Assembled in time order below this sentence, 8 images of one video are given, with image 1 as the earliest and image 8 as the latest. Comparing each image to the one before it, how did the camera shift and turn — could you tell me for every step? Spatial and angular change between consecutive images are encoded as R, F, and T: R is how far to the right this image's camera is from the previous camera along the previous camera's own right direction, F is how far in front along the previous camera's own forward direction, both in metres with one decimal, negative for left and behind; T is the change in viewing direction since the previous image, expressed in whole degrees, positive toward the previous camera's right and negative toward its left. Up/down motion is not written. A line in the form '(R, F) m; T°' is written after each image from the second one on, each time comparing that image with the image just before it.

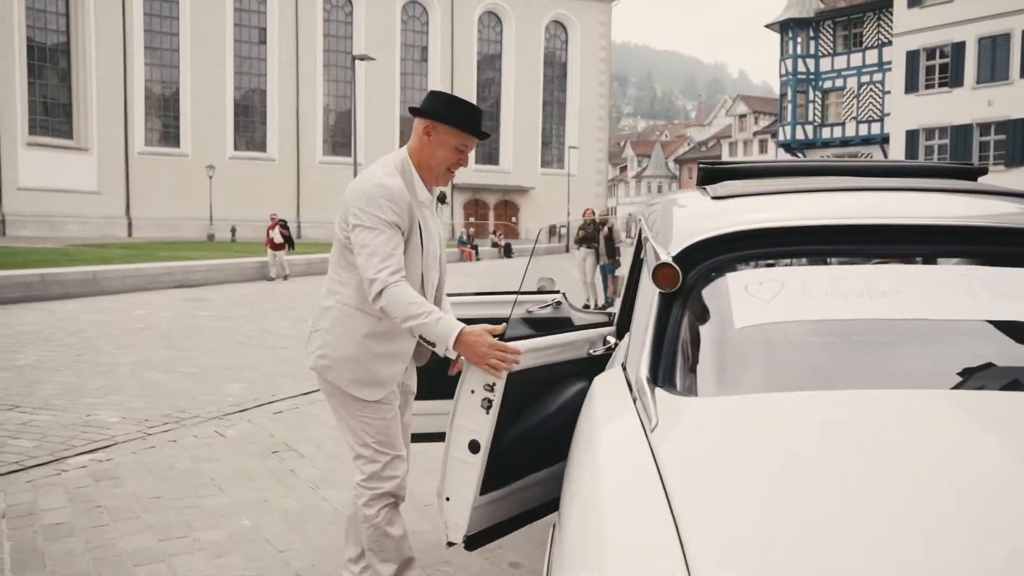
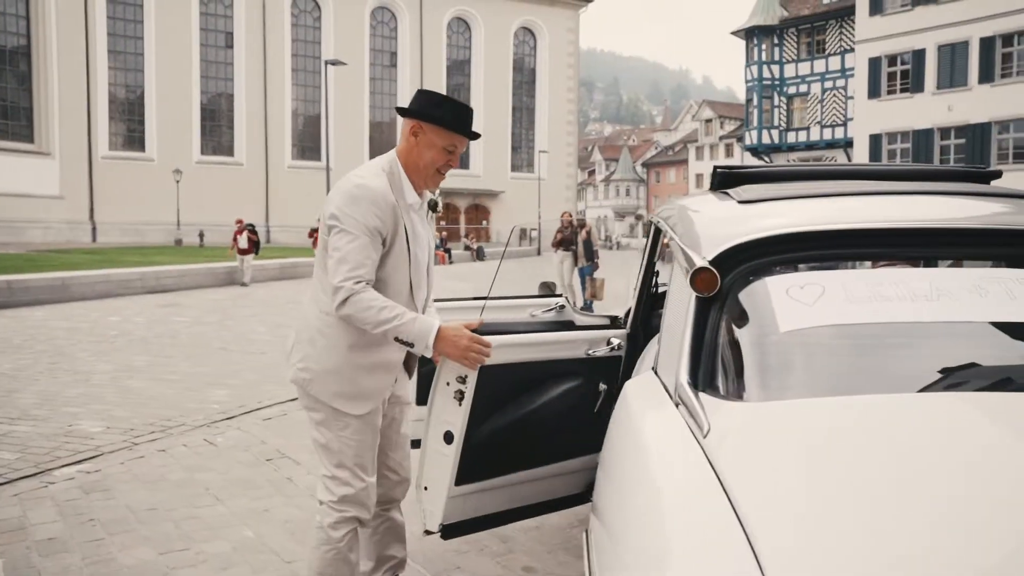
(-0.2, 0.0) m; +2°
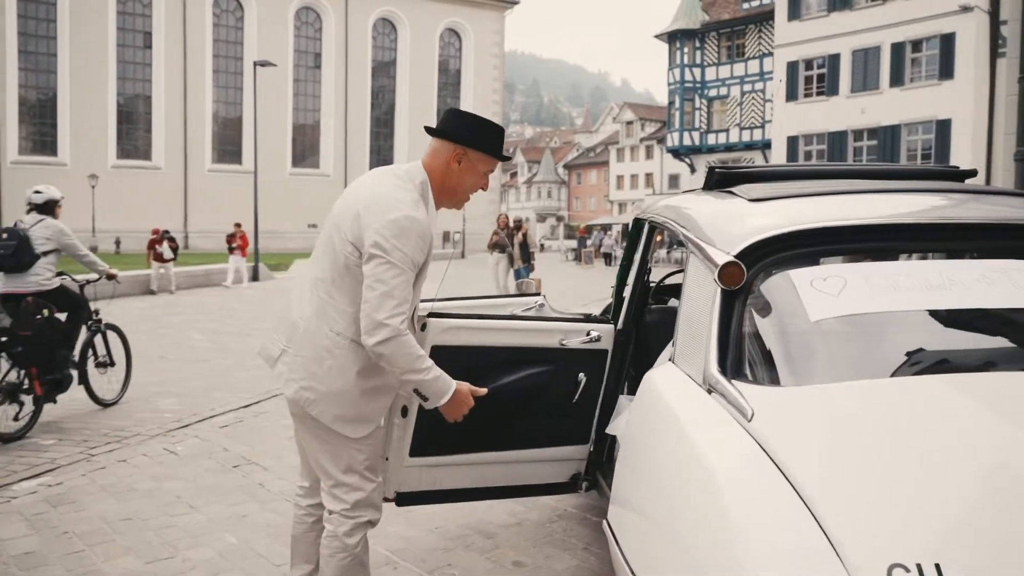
(-0.3, -0.1) m; +5°
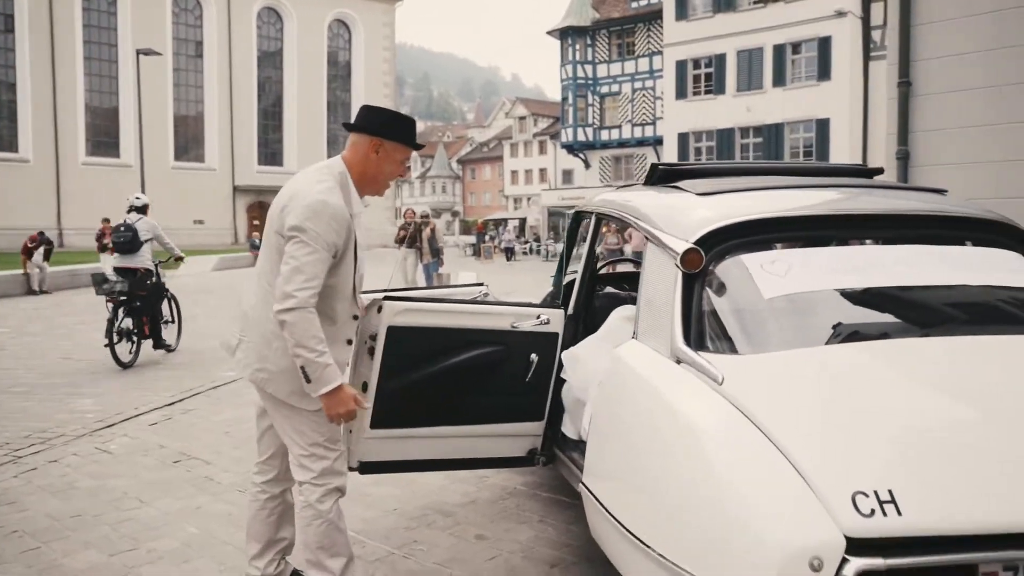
(-0.3, -0.2) m; +7°
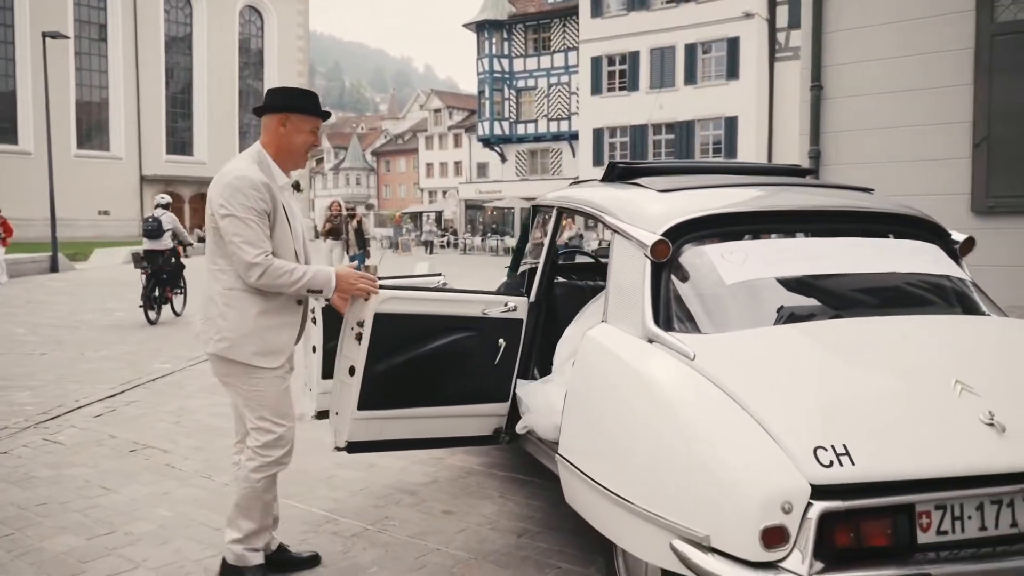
(-0.3, -0.3) m; +6°
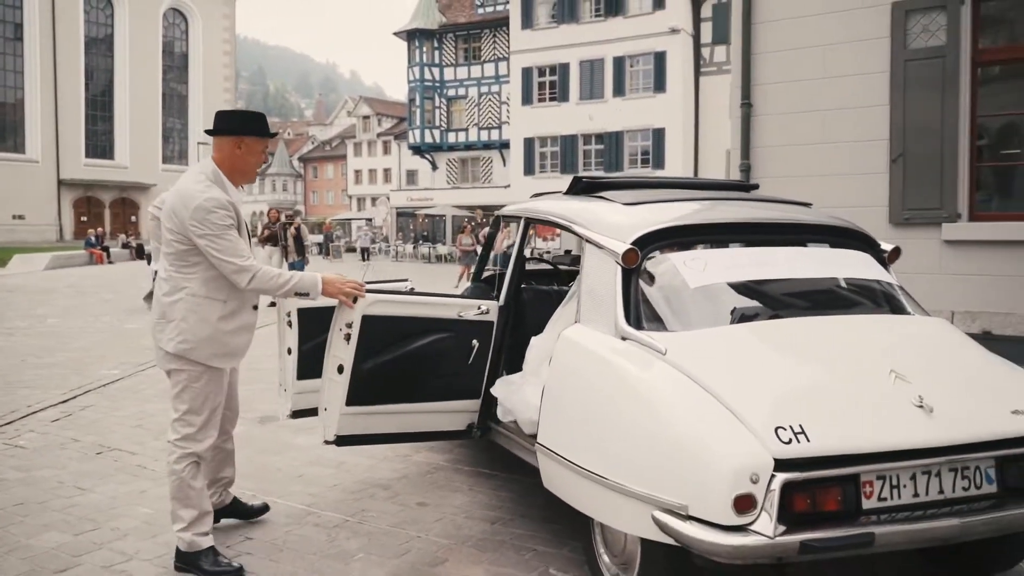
(-0.2, -0.3) m; +5°
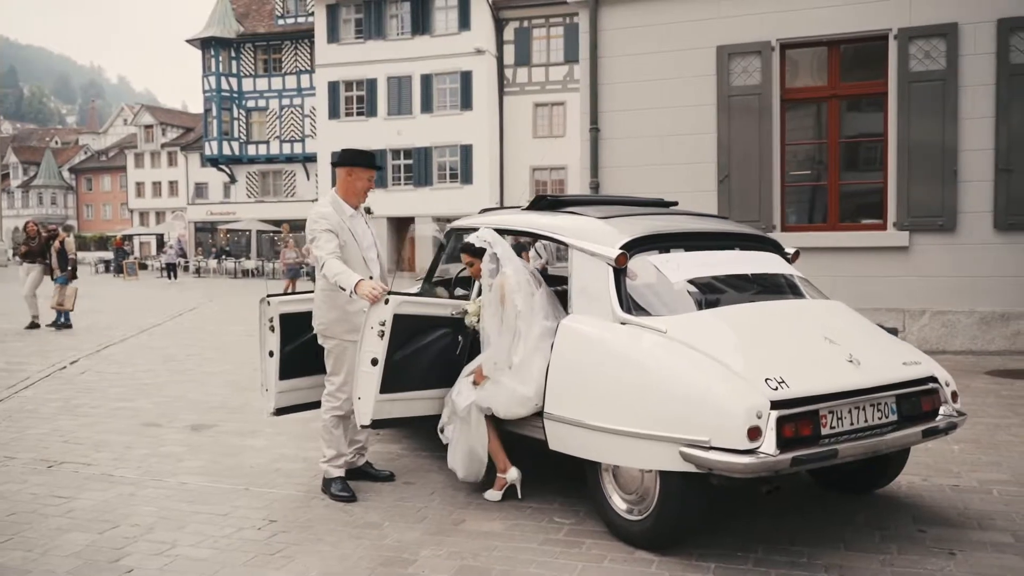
(-1.1, -0.7) m; +14°
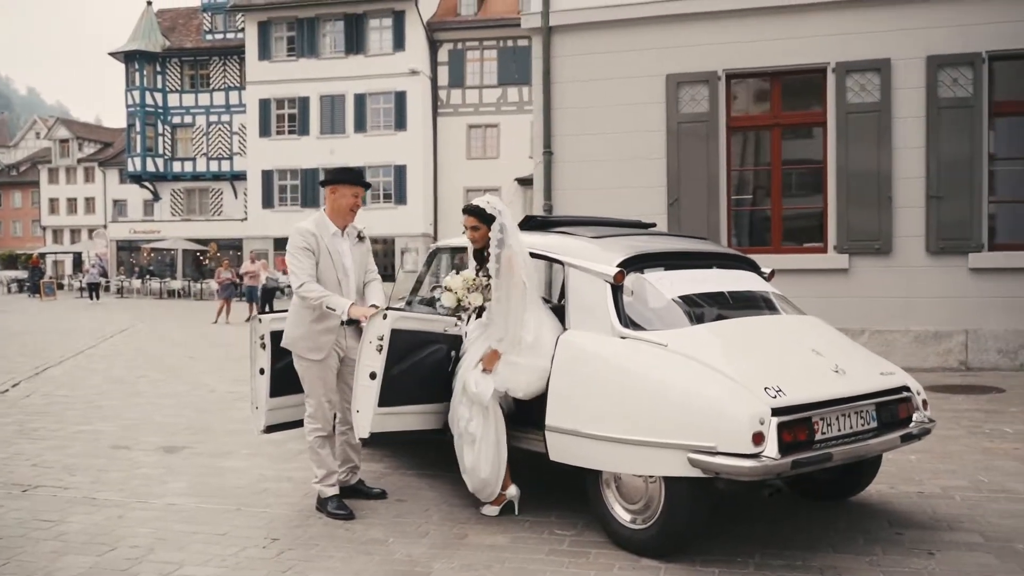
(-0.4, -0.1) m; +5°
